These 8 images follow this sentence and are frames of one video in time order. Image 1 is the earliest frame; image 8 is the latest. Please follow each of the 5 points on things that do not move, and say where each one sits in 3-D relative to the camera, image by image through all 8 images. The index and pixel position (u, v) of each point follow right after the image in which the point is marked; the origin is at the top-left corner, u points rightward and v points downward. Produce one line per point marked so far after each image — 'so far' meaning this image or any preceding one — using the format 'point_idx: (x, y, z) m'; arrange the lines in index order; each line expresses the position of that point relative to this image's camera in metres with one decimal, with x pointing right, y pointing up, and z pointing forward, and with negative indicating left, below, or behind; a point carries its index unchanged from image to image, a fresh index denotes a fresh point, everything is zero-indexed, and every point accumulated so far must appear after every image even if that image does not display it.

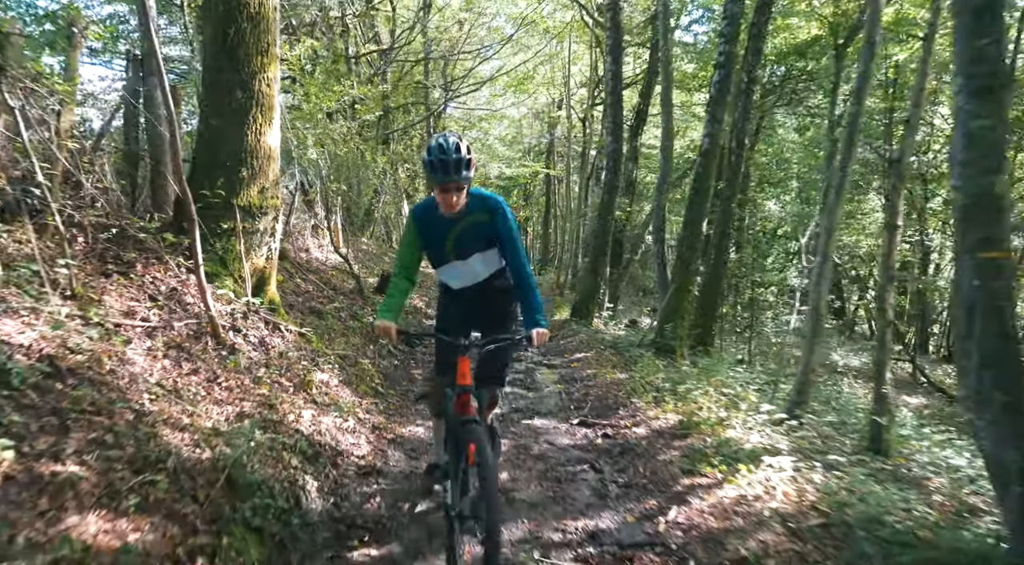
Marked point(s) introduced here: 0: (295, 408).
0: (-1.8, -1.0, +6.2) m
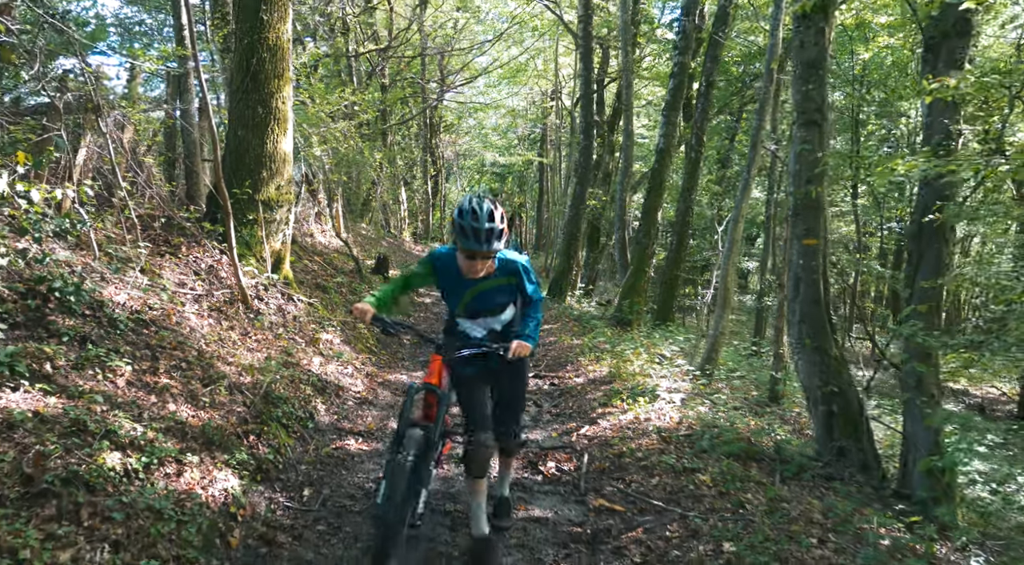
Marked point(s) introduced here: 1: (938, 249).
0: (-2.3, -0.8, +8.2) m
1: (+3.6, +0.3, +6.3) m
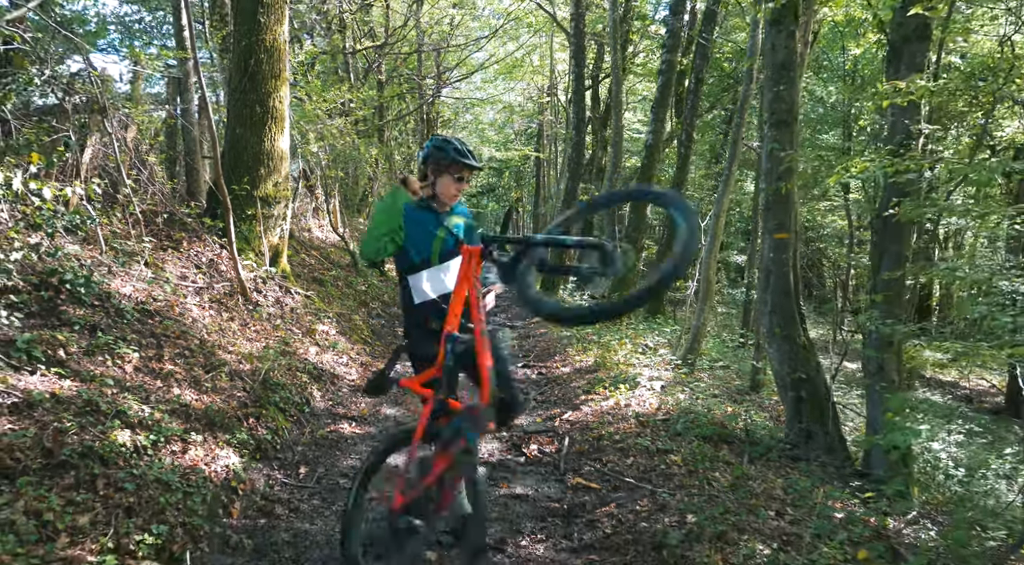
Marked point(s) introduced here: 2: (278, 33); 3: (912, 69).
0: (-2.4, -0.7, +8.5) m
1: (+3.5, +0.4, +6.7) m
2: (-3.3, +3.5, +10.3) m
3: (+3.7, +2.0, +6.8) m
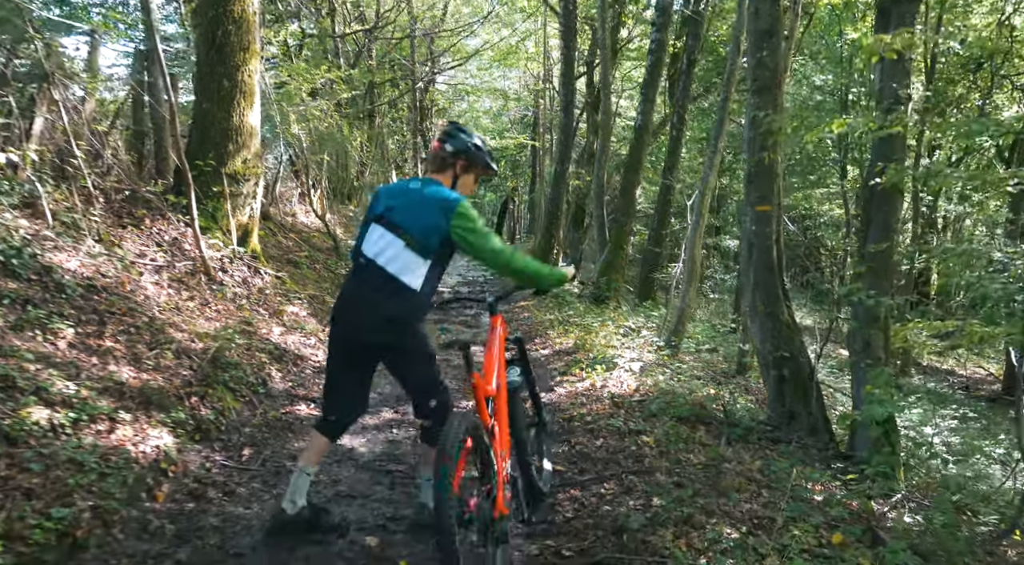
0: (-2.7, -0.5, +8.2) m
1: (+3.2, +0.6, +6.3) m
2: (-3.6, +3.7, +9.9) m
3: (+3.4, +2.2, +6.4) m
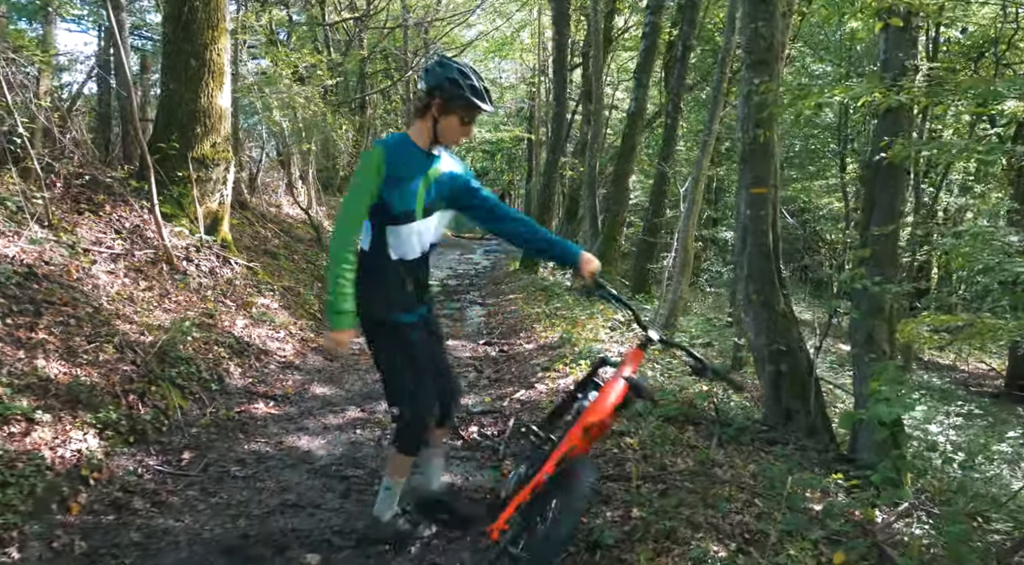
0: (-2.9, -0.4, +7.7) m
1: (+3.0, +0.7, +5.8) m
2: (-3.8, +3.9, +9.4) m
3: (+3.2, +2.3, +5.9) m
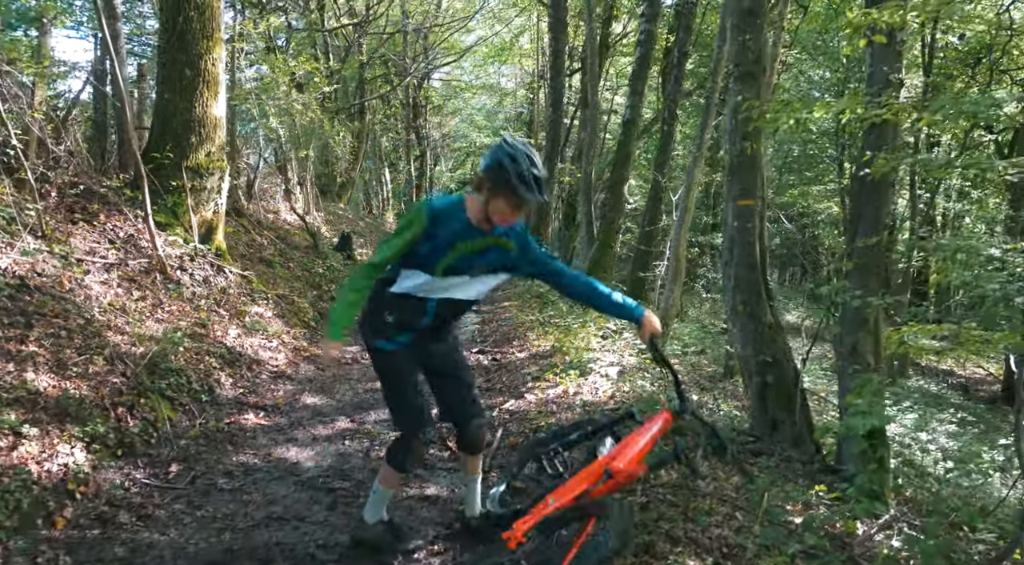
0: (-3.0, -0.5, +7.7) m
1: (+2.9, +0.6, +5.9) m
2: (-3.9, +3.8, +9.4) m
3: (+3.1, +2.2, +6.0) m
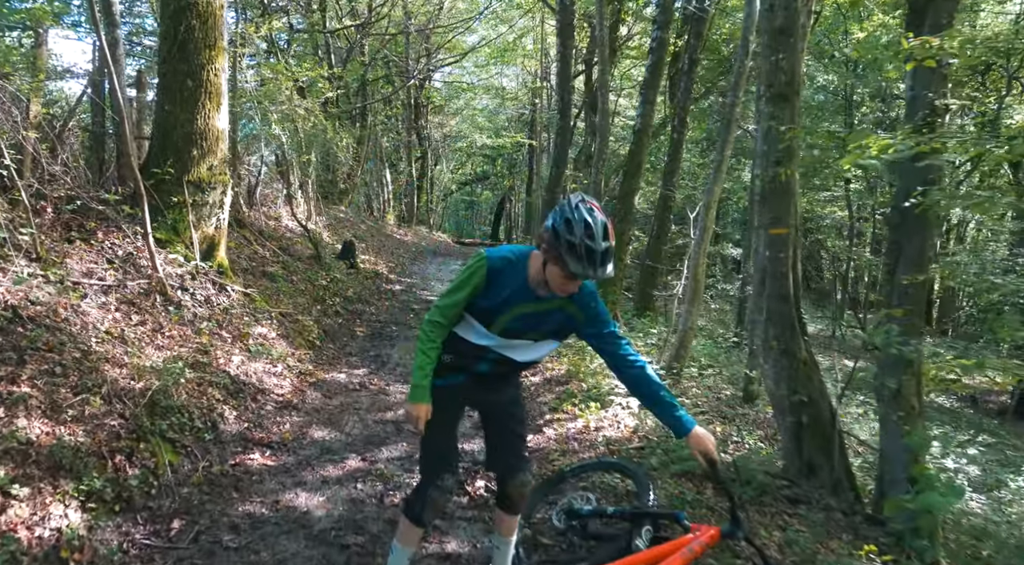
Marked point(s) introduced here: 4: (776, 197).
0: (-2.8, -0.7, +7.4) m
1: (+3.1, +0.3, +5.5) m
2: (-3.7, +3.5, +9.1) m
3: (+3.3, +1.9, +5.7) m
4: (+2.2, +0.7, +6.1) m
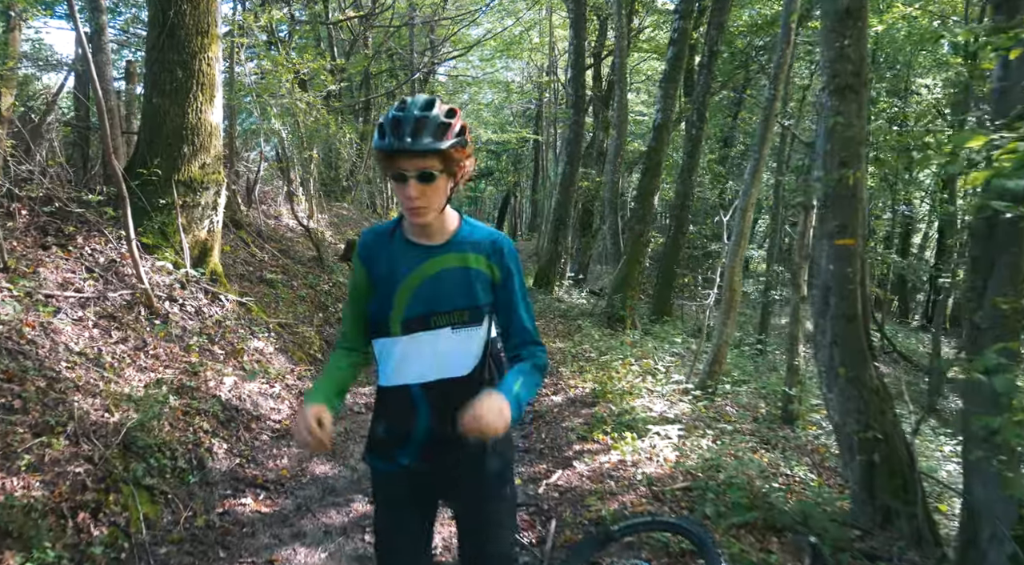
0: (-2.6, -0.8, +6.7) m
1: (+3.3, +0.2, +4.8) m
2: (-3.5, +3.4, +8.3) m
3: (+3.5, +1.8, +4.9) m
4: (+2.4, +0.6, +5.3) m
